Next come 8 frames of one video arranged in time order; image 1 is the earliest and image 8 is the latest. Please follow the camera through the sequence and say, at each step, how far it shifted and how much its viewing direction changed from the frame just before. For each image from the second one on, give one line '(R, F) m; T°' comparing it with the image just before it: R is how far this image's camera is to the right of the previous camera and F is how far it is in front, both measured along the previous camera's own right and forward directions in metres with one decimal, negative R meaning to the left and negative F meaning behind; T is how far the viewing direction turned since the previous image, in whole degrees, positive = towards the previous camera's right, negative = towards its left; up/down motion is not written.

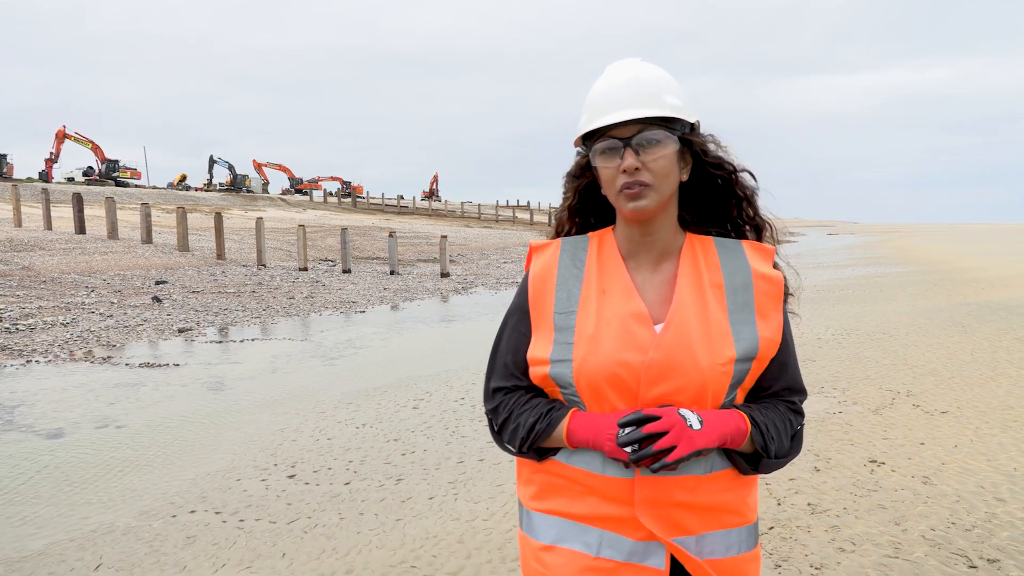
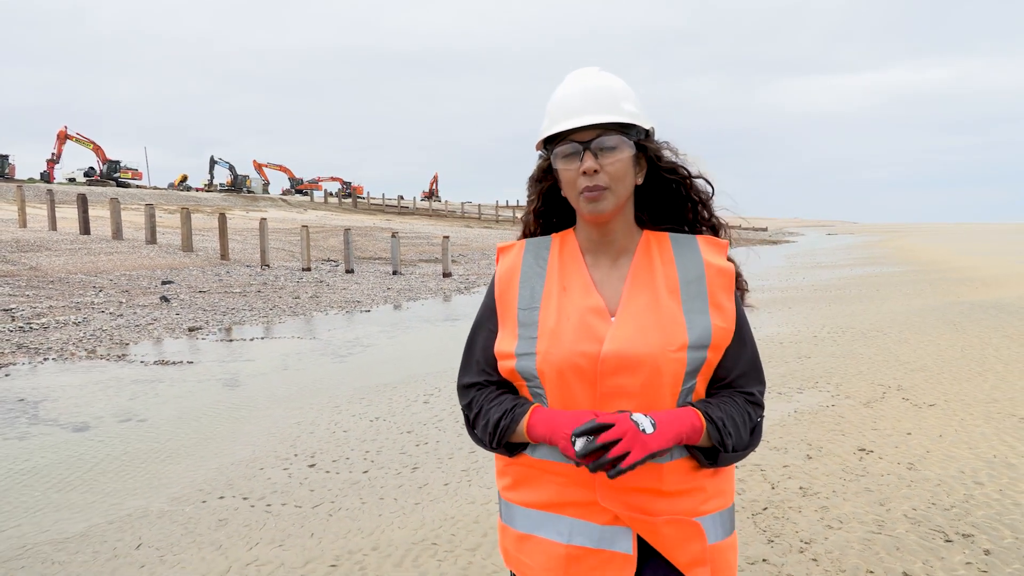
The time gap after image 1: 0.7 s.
(-0.1, -0.3) m; 0°
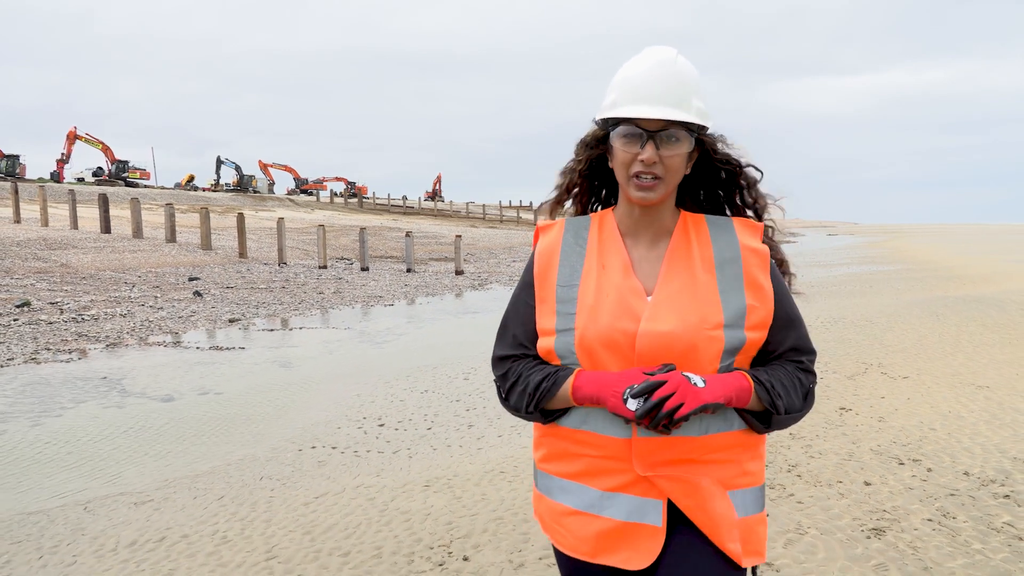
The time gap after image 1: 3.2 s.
(-0.4, -1.2) m; 0°
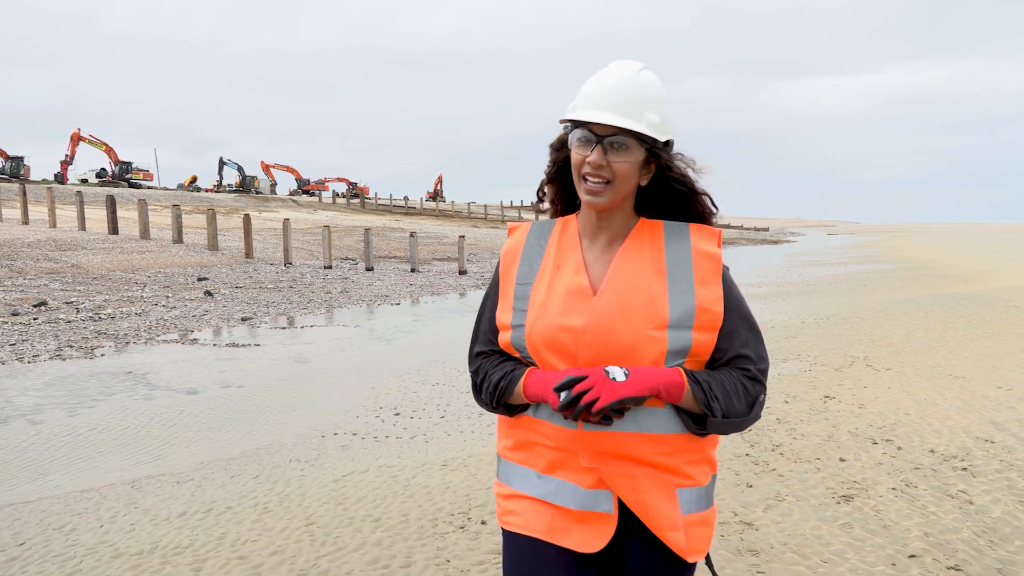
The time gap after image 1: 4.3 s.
(-0.1, -0.5) m; 0°
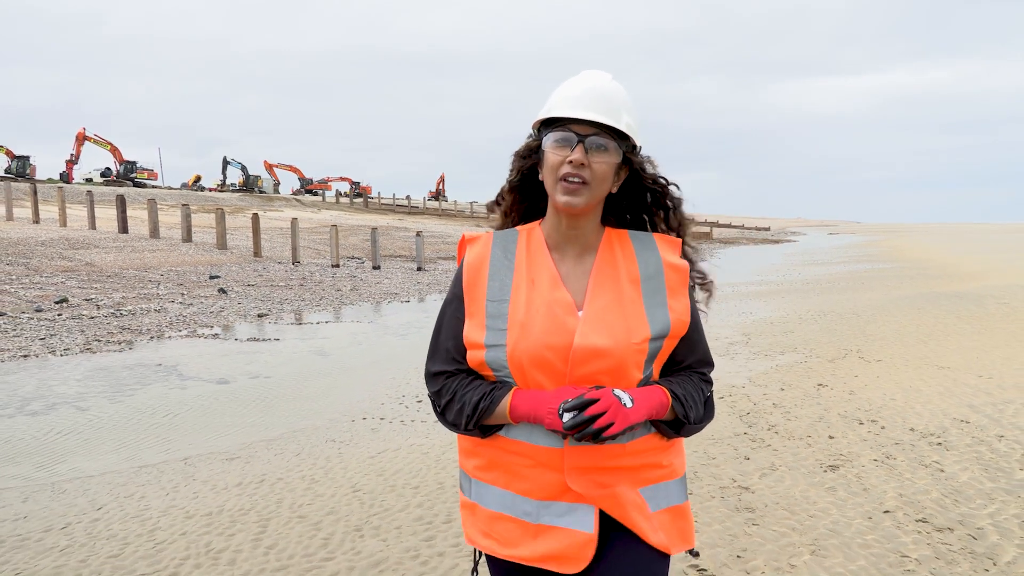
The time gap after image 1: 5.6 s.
(-0.2, -0.6) m; 0°
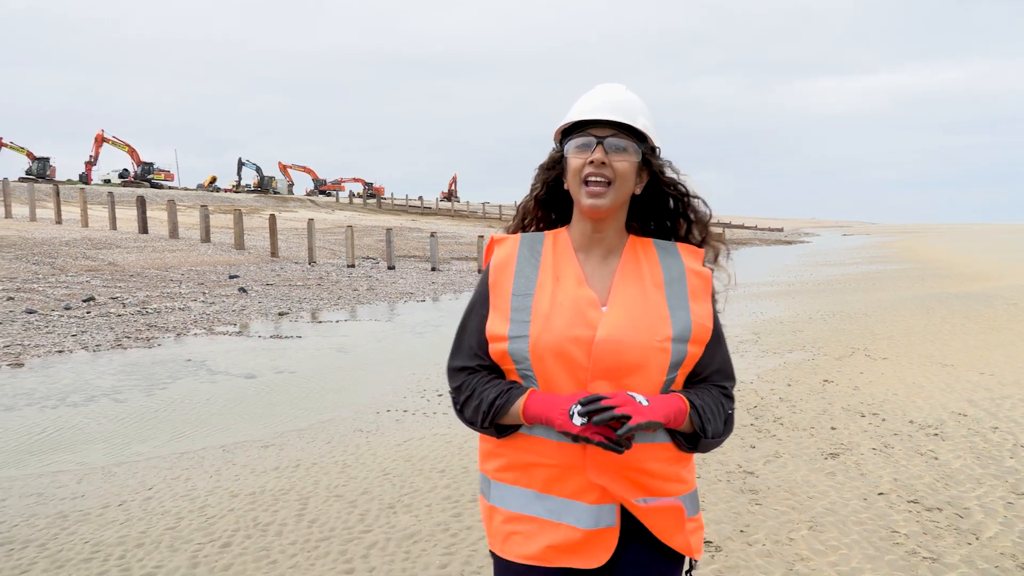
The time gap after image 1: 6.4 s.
(-0.1, -0.4) m; -1°
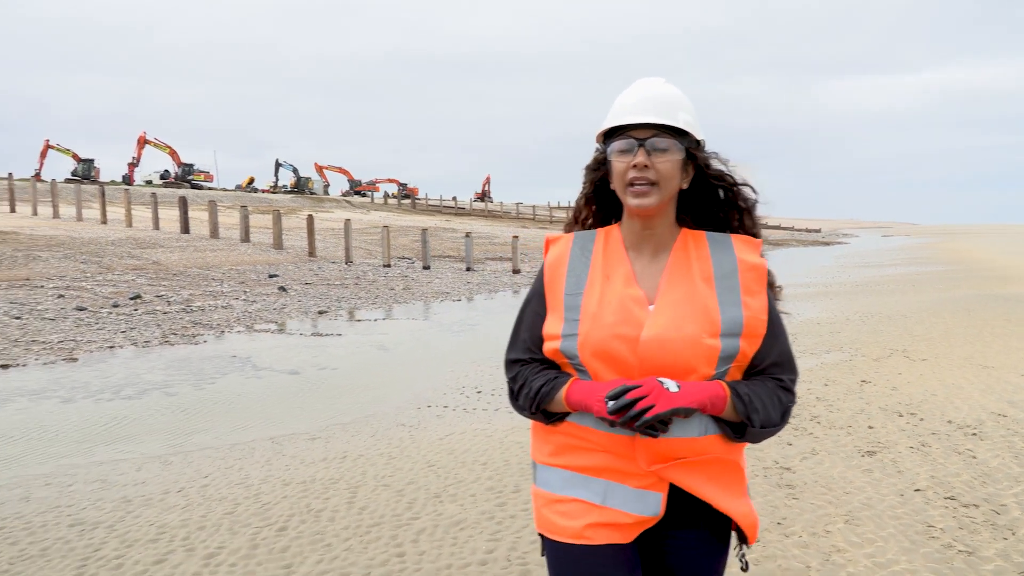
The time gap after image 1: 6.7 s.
(-0.1, -0.2) m; -3°
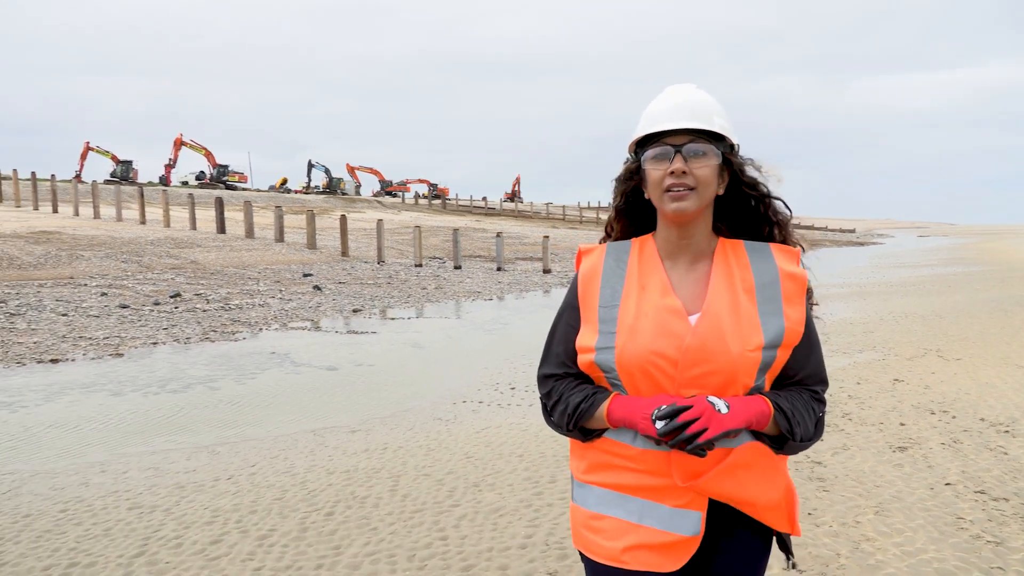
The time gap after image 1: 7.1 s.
(-0.1, -0.2) m; -2°
